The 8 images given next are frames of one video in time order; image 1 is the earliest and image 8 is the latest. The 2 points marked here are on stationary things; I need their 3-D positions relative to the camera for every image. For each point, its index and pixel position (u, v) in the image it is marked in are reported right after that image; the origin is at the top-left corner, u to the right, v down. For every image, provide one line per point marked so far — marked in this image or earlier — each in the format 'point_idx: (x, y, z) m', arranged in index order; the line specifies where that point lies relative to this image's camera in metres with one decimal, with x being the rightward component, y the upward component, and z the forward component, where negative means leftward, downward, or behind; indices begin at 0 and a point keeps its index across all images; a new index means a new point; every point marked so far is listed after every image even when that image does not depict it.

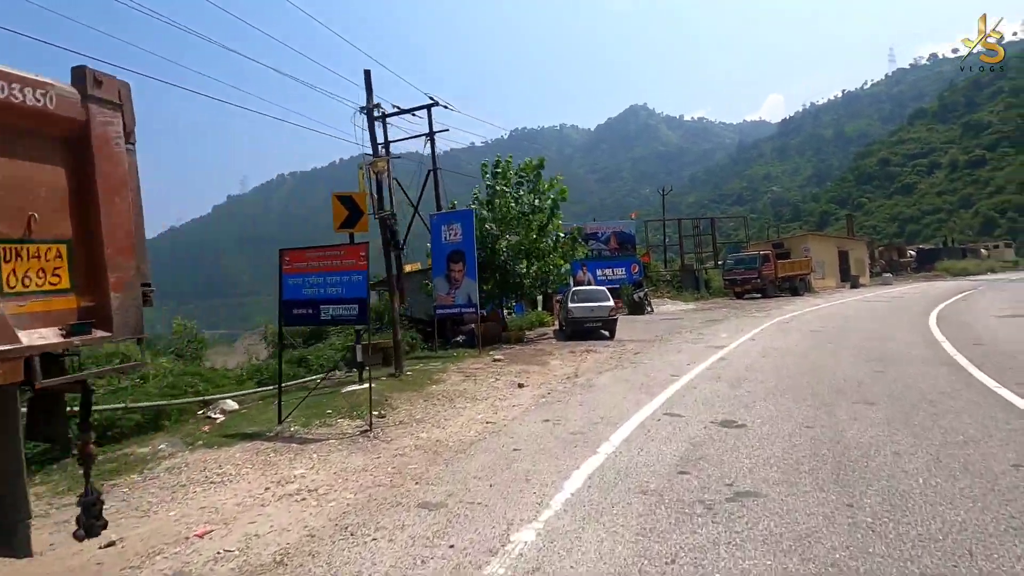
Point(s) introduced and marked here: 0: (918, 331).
0: (+14.8, -1.5, +19.7) m
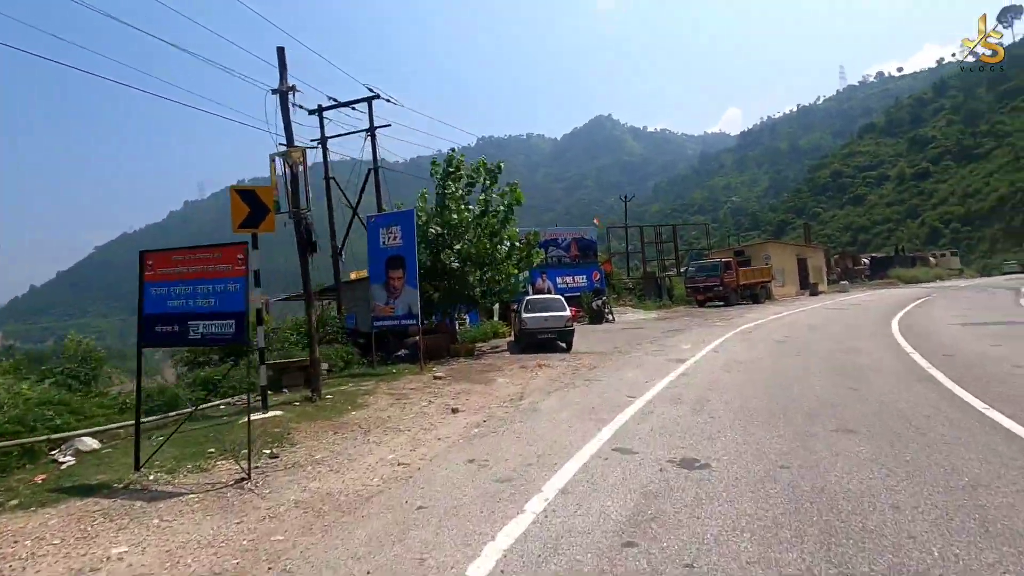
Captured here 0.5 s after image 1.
0: (+13.0, -1.8, +19.0) m
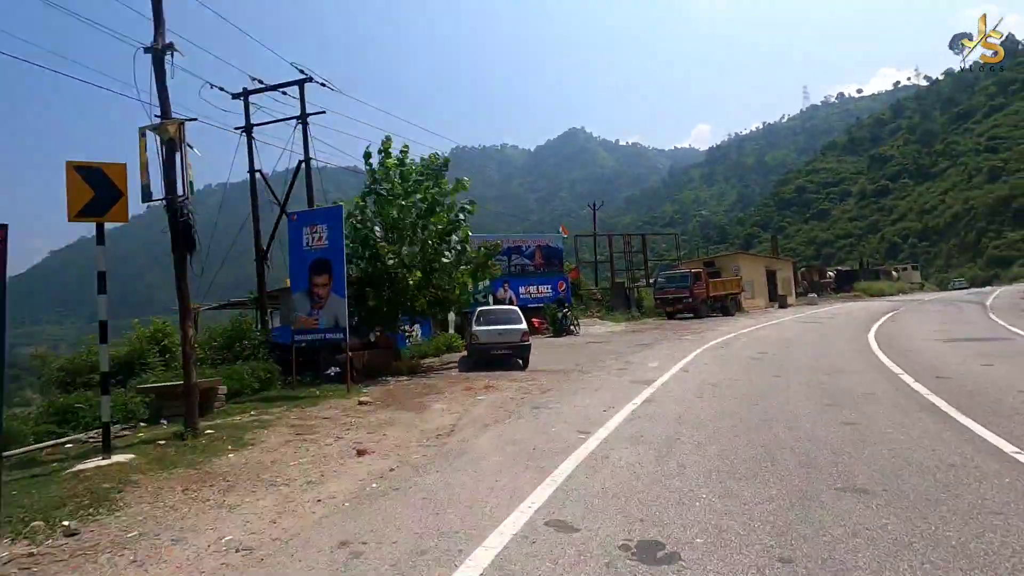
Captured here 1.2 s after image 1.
0: (+11.3, -2.2, +17.5) m
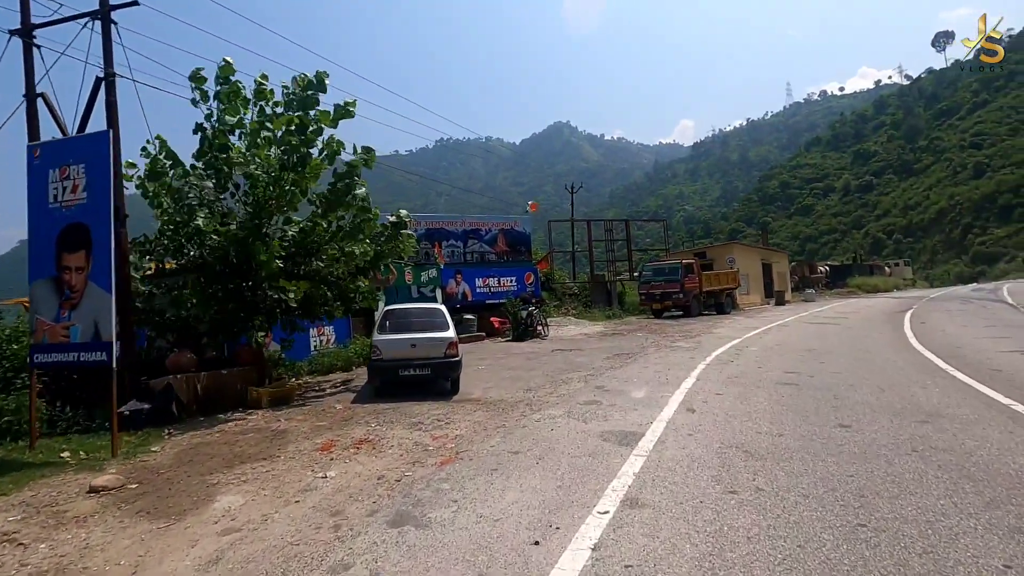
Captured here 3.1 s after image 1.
0: (+9.5, -2.0, +12.1) m
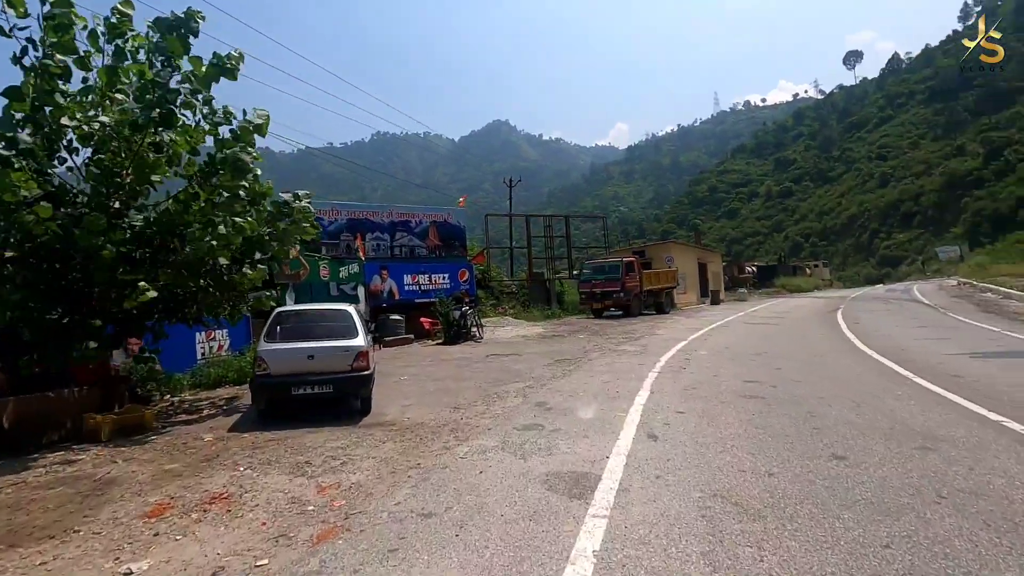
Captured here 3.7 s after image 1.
0: (+8.0, -2.0, +11.1) m
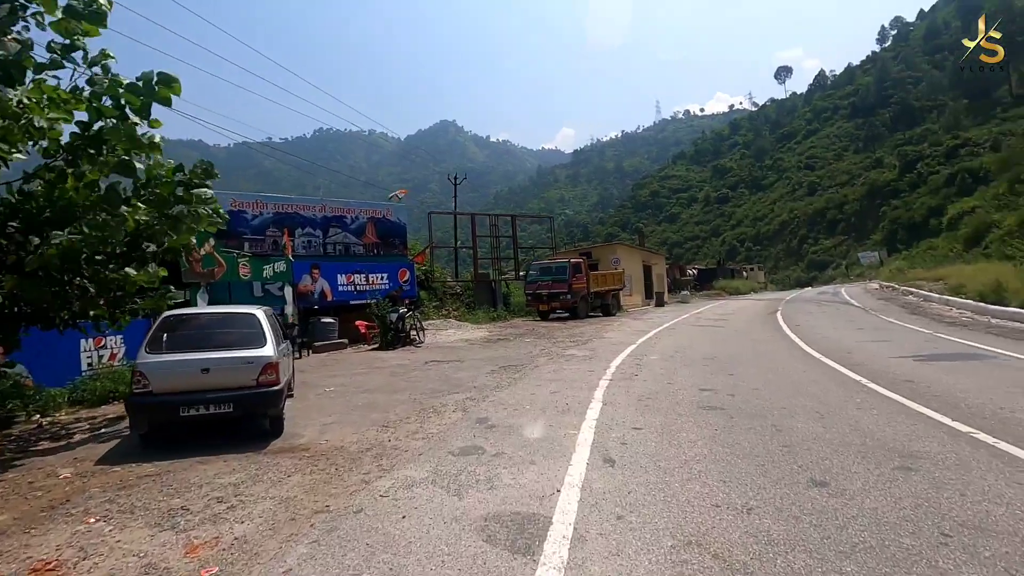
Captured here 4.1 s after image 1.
0: (+6.9, -2.1, +10.7) m
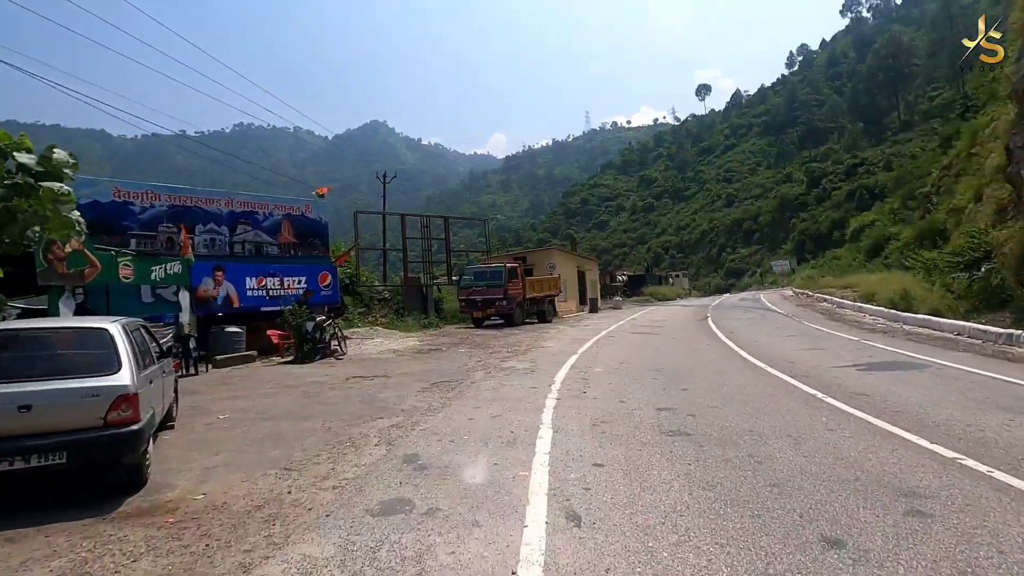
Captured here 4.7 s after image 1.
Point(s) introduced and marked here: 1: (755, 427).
0: (+5.7, -2.3, +9.9) m
1: (+4.0, -2.3, +8.8) m
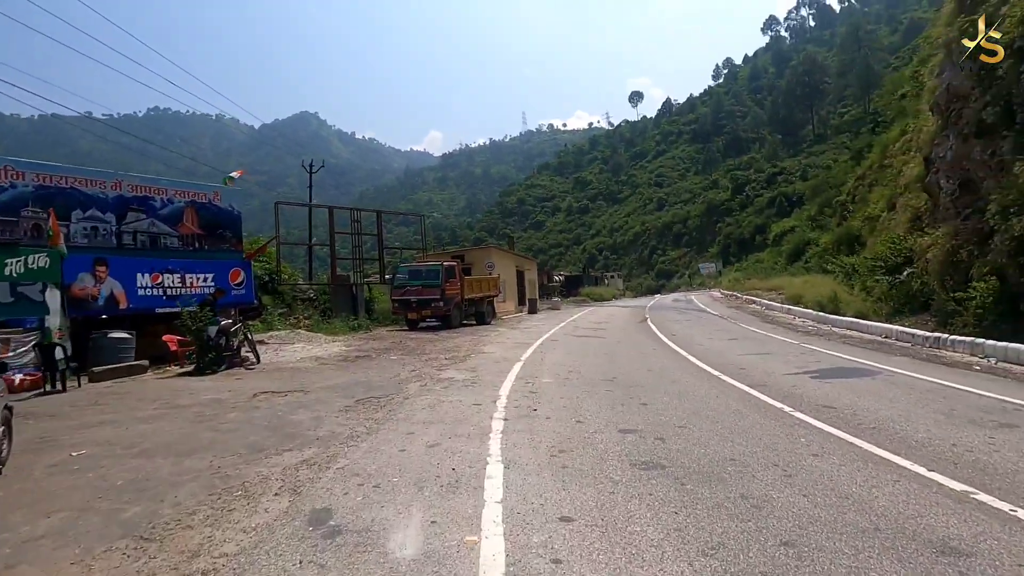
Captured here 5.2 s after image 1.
0: (+4.8, -2.4, +9.0) m
1: (+3.2, -2.4, +7.7) m
